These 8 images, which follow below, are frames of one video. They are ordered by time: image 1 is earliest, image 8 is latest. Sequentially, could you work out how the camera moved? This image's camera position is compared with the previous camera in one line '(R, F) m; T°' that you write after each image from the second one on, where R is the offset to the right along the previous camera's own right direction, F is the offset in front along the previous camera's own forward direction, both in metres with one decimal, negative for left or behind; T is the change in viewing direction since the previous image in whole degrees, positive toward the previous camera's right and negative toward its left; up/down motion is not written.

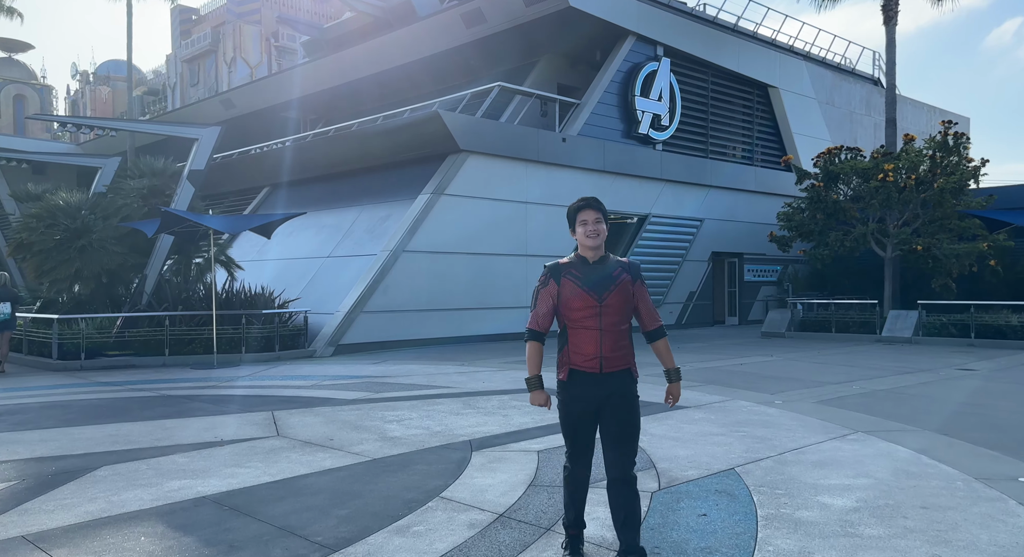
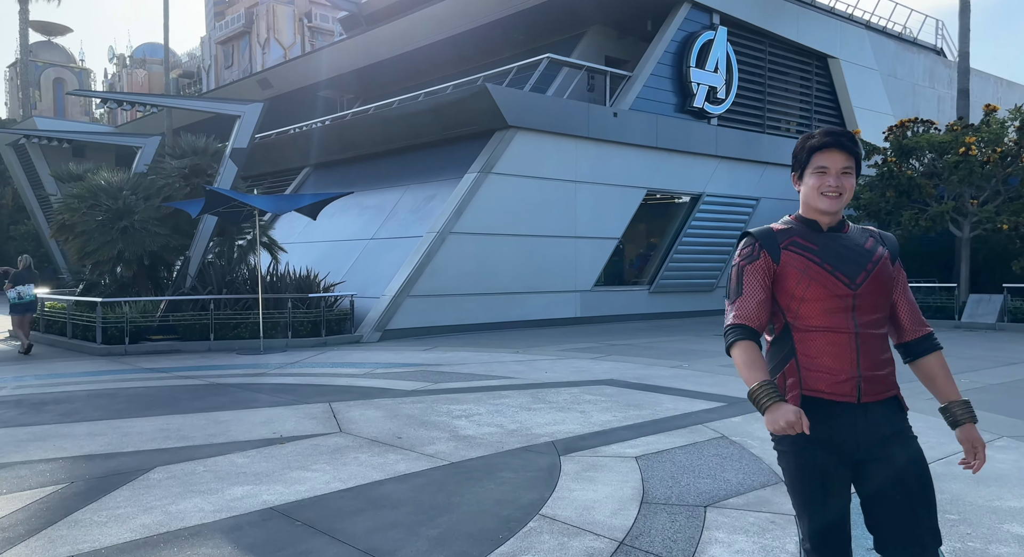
(-0.5, +0.8) m; -2°
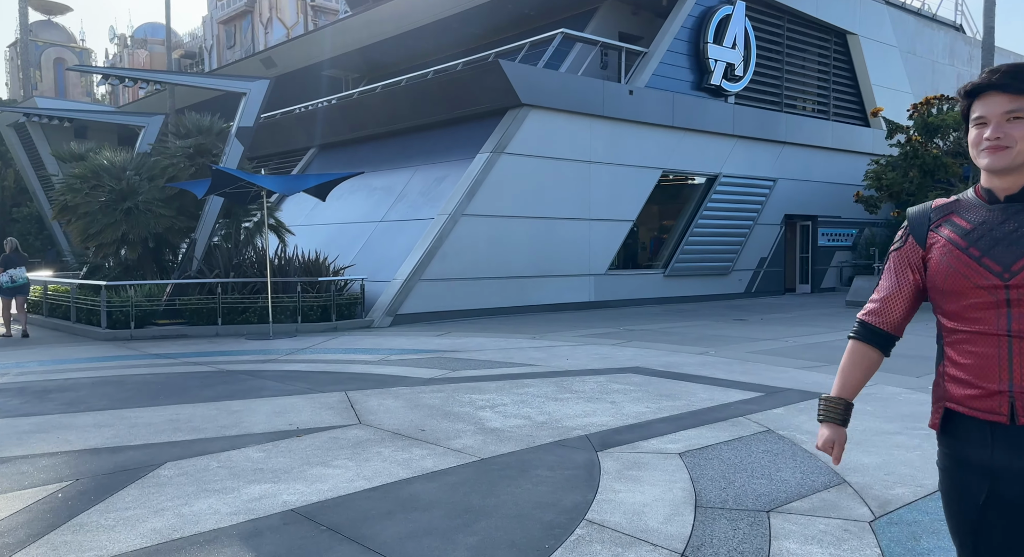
(-0.2, +0.4) m; 0°
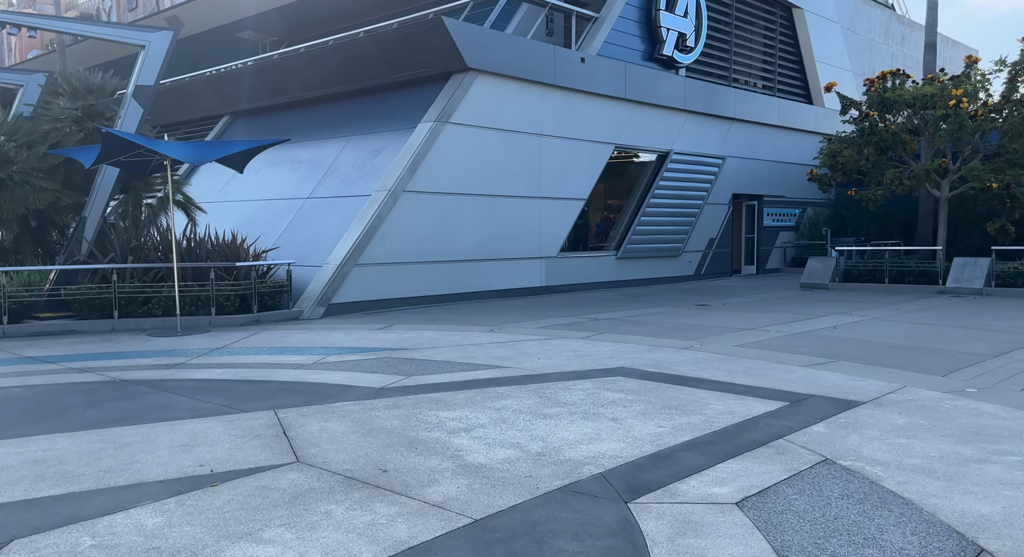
(-0.4, +1.6) m; +6°
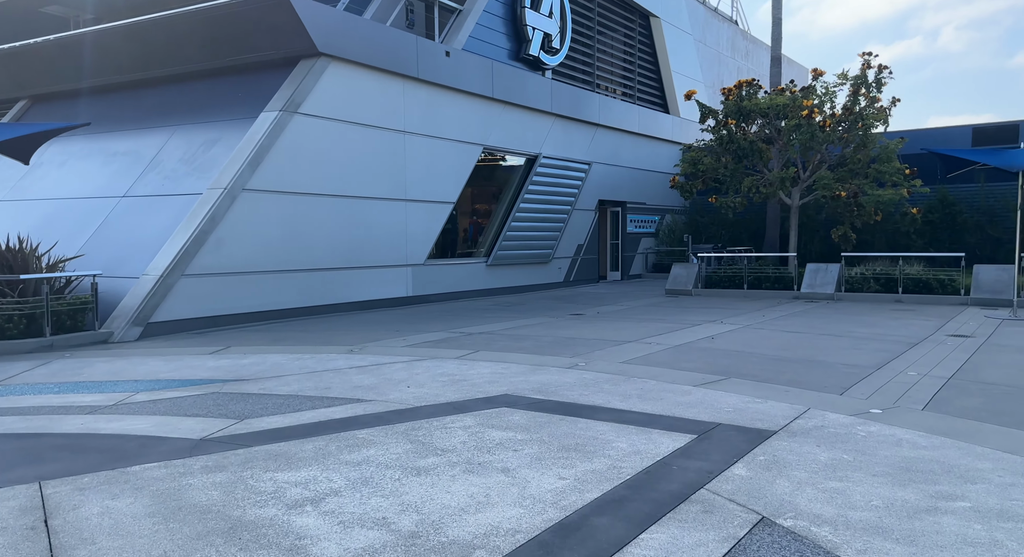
(0.0, +1.3) m; +11°
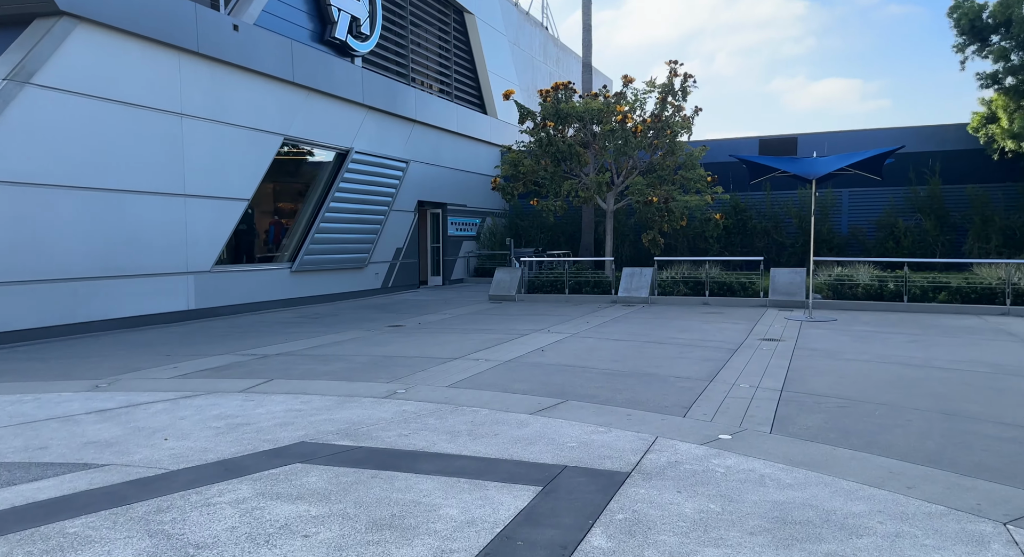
(+0.1, +1.3) m; +14°
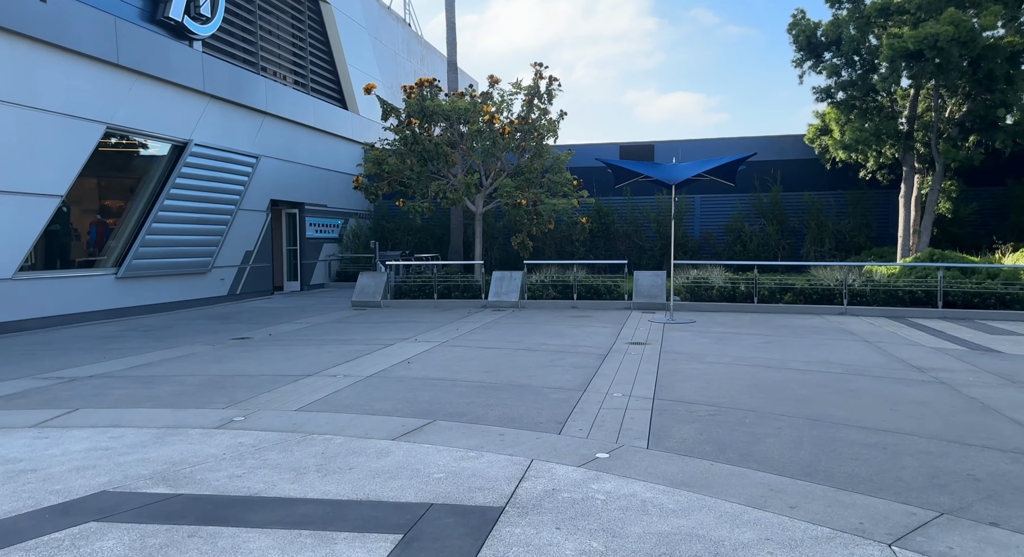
(+0.1, +0.6) m; +10°
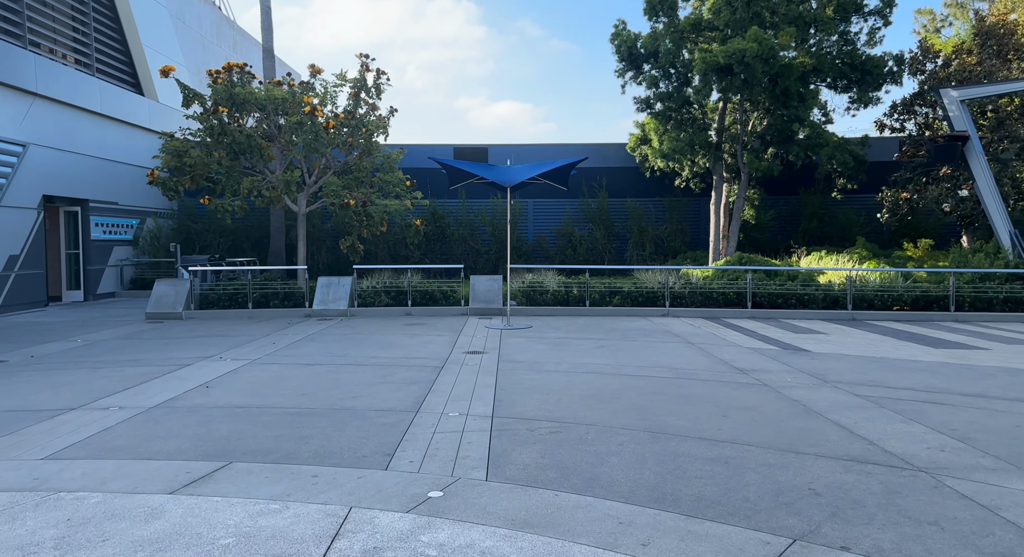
(+0.1, +0.8) m; +13°
